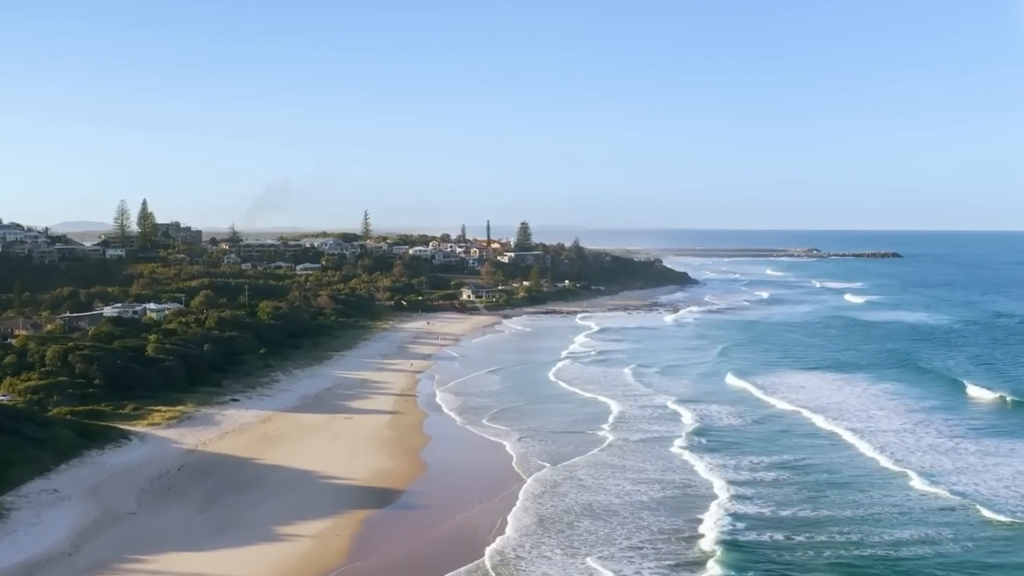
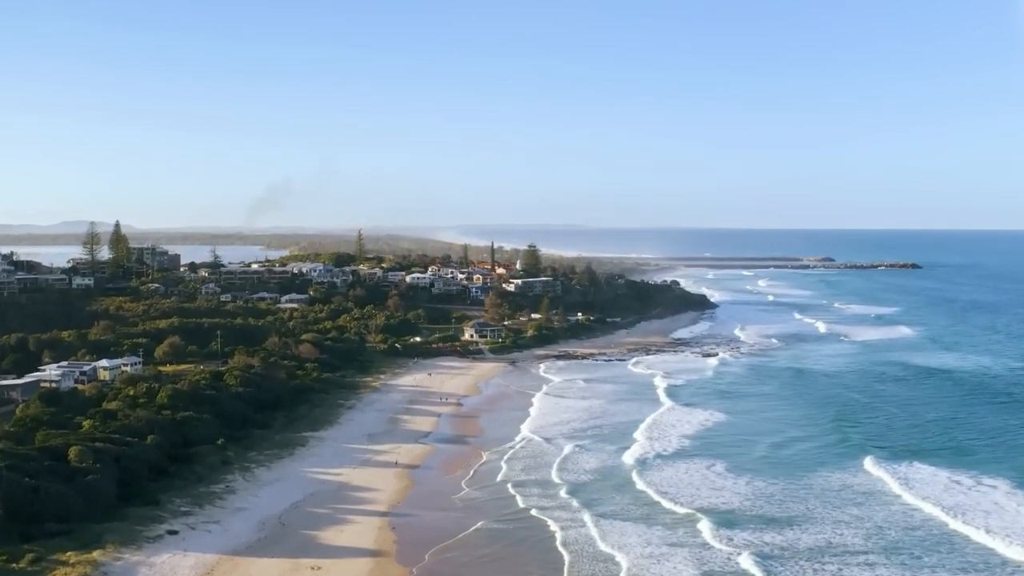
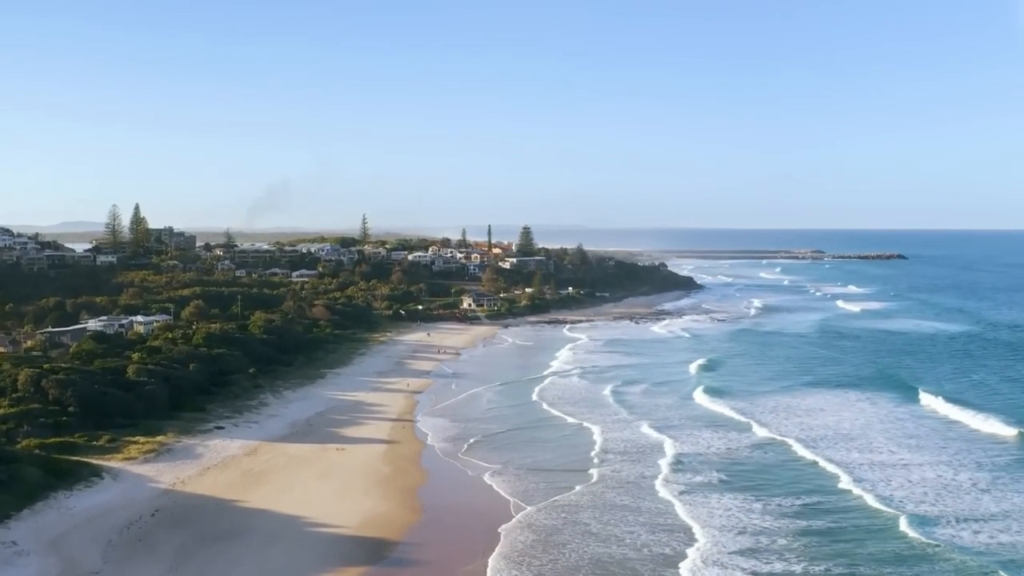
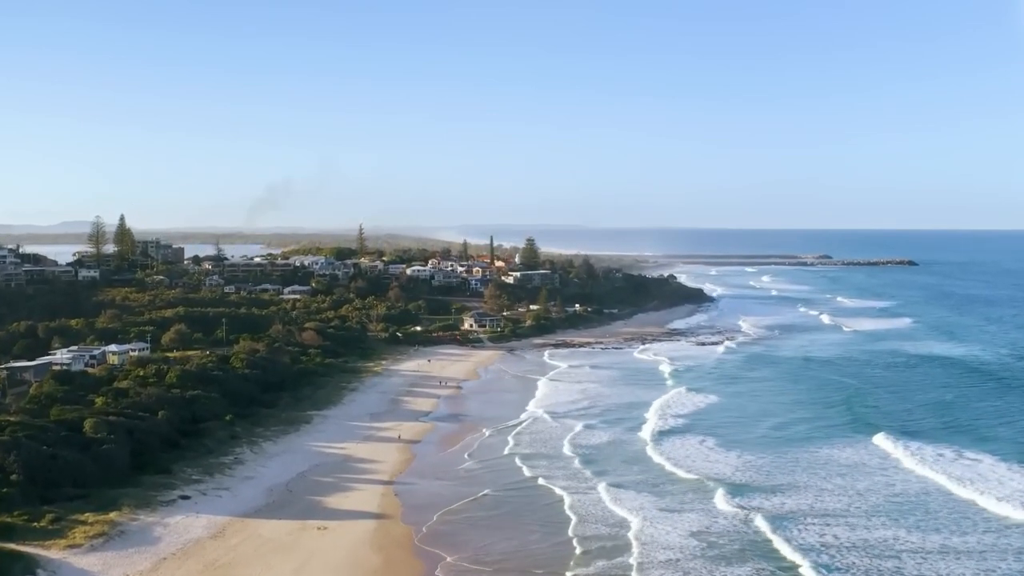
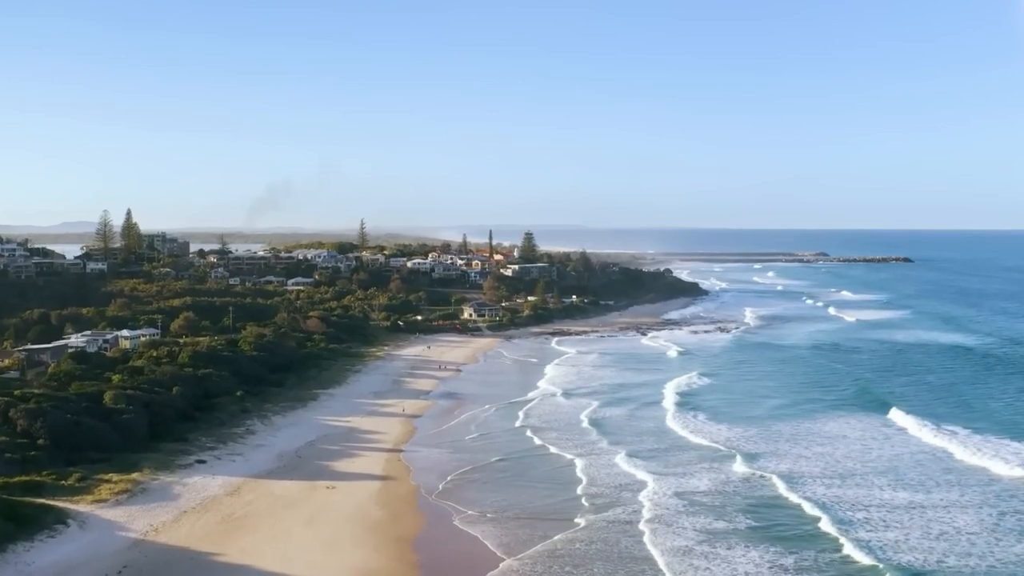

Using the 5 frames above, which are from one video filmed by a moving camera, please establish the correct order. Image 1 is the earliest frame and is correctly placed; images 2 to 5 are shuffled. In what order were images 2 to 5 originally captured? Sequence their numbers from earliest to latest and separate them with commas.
3, 5, 4, 2
